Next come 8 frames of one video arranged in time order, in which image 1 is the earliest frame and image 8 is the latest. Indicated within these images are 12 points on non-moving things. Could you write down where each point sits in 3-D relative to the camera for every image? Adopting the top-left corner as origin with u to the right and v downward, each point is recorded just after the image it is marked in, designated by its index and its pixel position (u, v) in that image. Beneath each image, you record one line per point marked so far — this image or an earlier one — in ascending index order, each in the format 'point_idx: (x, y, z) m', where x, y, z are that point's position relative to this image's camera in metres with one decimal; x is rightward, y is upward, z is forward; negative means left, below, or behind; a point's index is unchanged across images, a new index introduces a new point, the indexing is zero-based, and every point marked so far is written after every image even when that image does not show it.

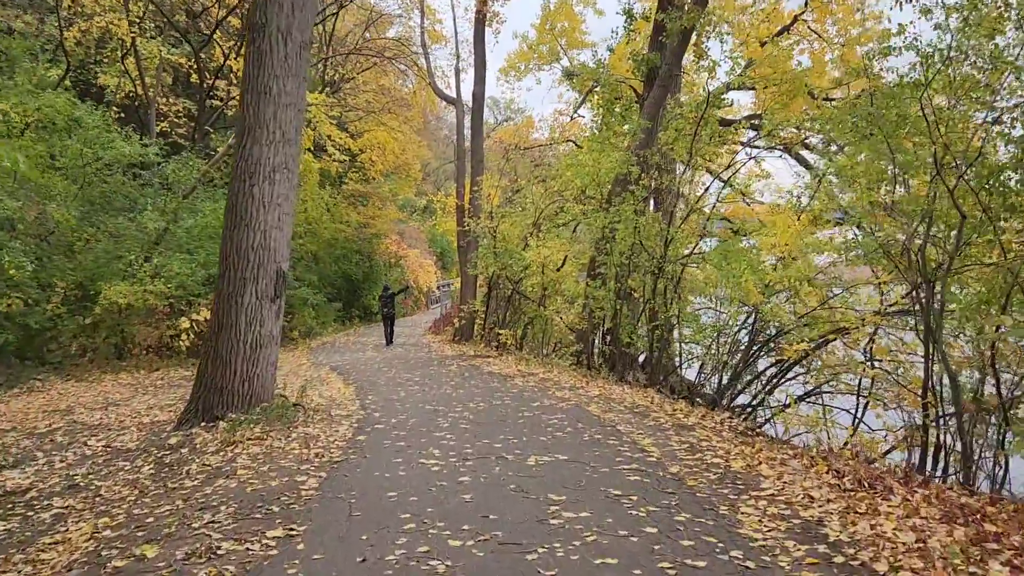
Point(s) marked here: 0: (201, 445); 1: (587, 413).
0: (-2.5, -1.3, +6.5) m
1: (+0.7, -1.2, +7.7) m
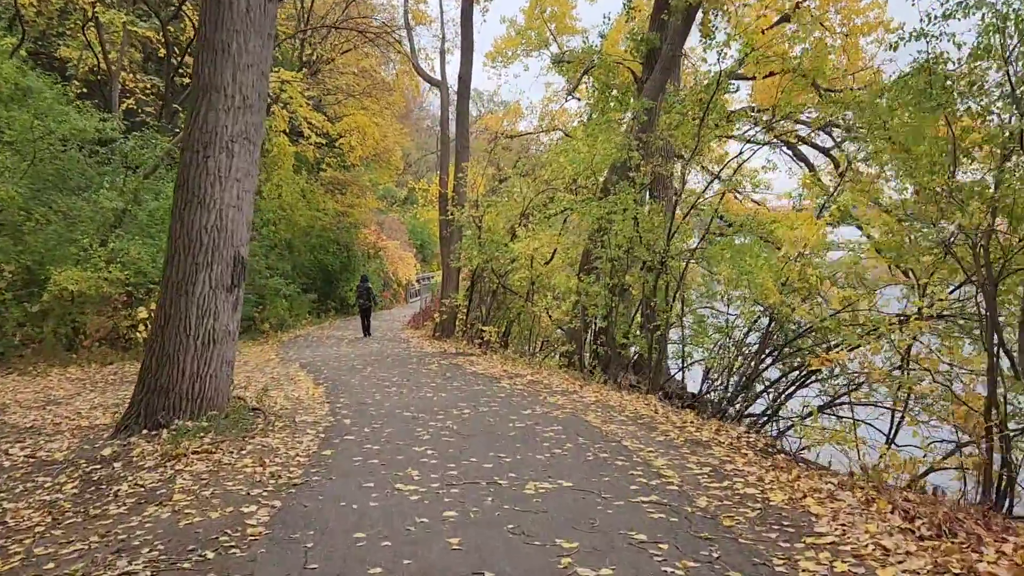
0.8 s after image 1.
0: (-2.6, -1.2, +5.5) m
1: (+0.6, -1.2, +6.8) m
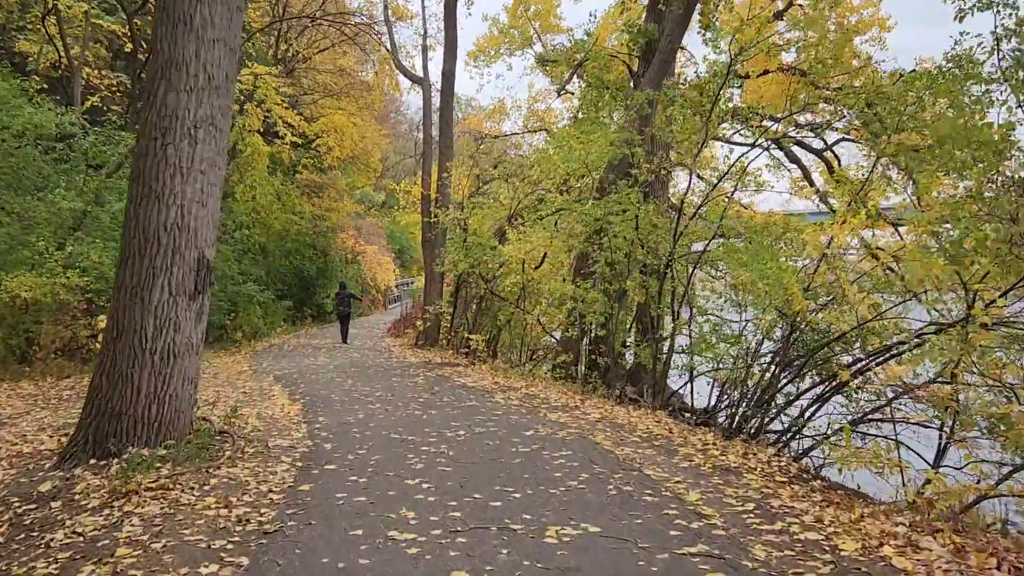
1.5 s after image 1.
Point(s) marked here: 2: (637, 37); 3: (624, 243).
0: (-2.5, -1.2, +4.7) m
1: (+0.7, -1.2, +6.0) m
2: (+1.8, +3.7, +11.8) m
3: (+1.4, +0.5, +9.8) m
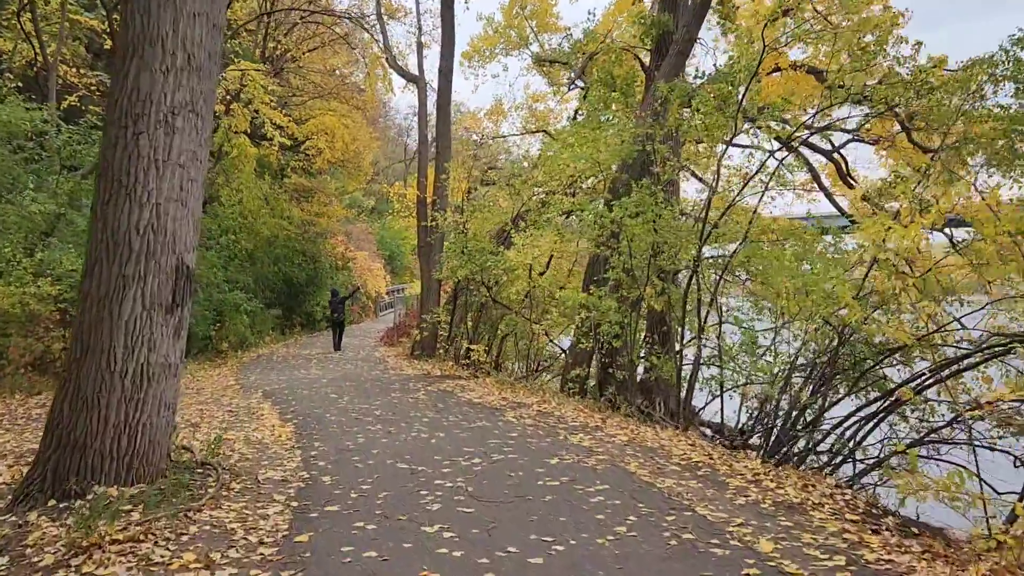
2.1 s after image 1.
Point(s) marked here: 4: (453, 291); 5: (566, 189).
0: (-2.3, -1.3, +3.9) m
1: (+0.8, -1.3, +5.3) m
2: (+1.9, +3.6, +11.1) m
3: (+1.5, +0.5, +9.1) m
4: (-1.0, 0.0, +14.3) m
5: (+0.8, +1.5, +12.2) m
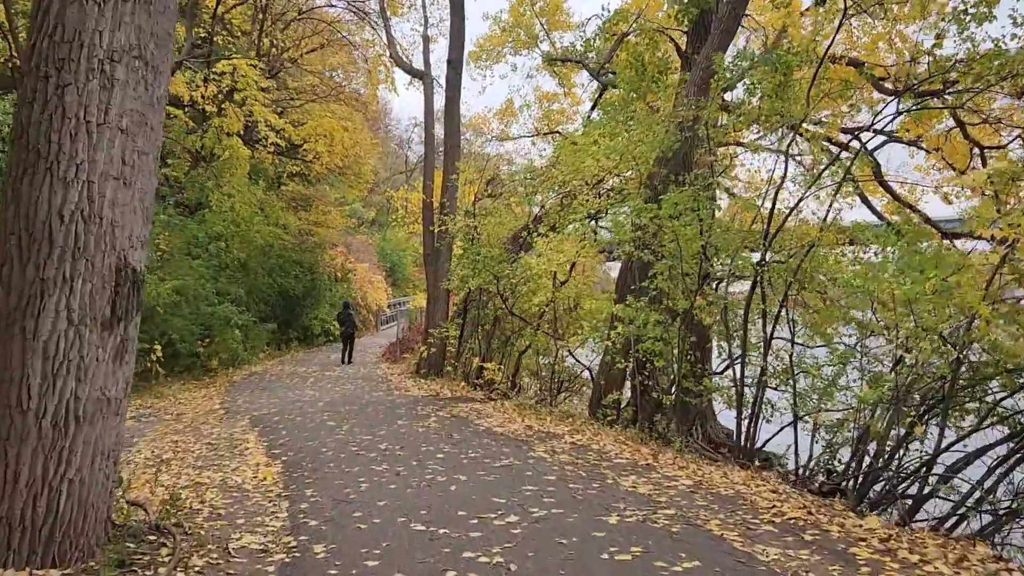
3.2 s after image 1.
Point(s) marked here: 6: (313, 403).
0: (-2.1, -1.3, +2.6) m
1: (+1.1, -1.3, +4.0) m
2: (+2.1, +3.4, +9.8) m
3: (+1.7, +0.4, +7.8) m
4: (-0.8, -0.2, +13.0) m
5: (+1.1, +1.3, +10.9) m
6: (-2.6, -1.5, +10.5) m
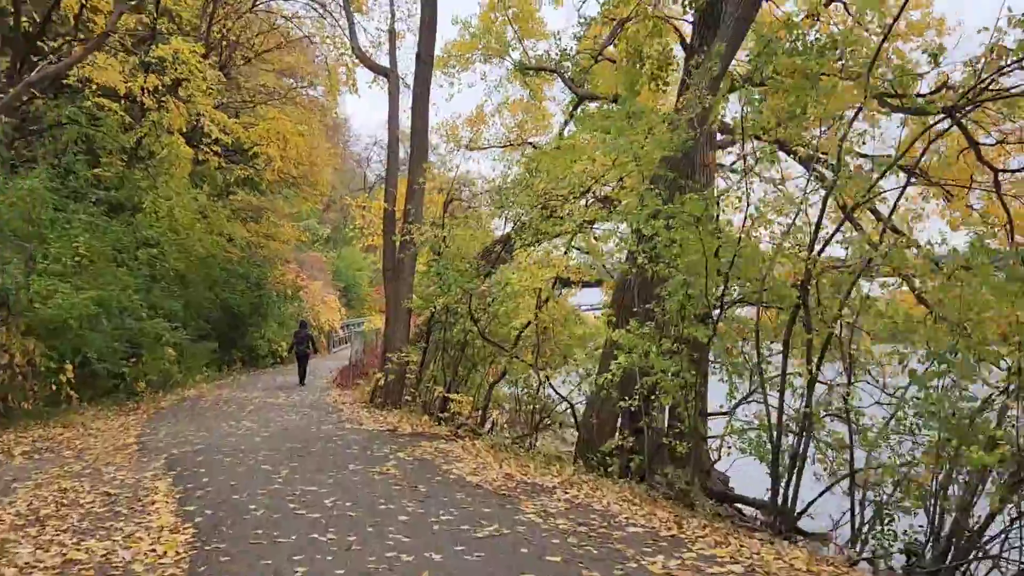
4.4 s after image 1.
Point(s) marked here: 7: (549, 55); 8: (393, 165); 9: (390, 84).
0: (-1.9, -1.2, +1.0) m
1: (+1.1, -1.4, +2.6) m
2: (+2.0, +3.2, +8.6) m
3: (+1.6, +0.2, +6.5) m
4: (-1.2, -0.5, +11.5) m
5: (+0.8, +1.1, +9.6) m
6: (-2.9, -1.6, +8.8) m
7: (+0.9, +5.5, +19.1) m
8: (-2.0, +2.1, +13.6) m
9: (-2.1, +3.6, +14.2) m
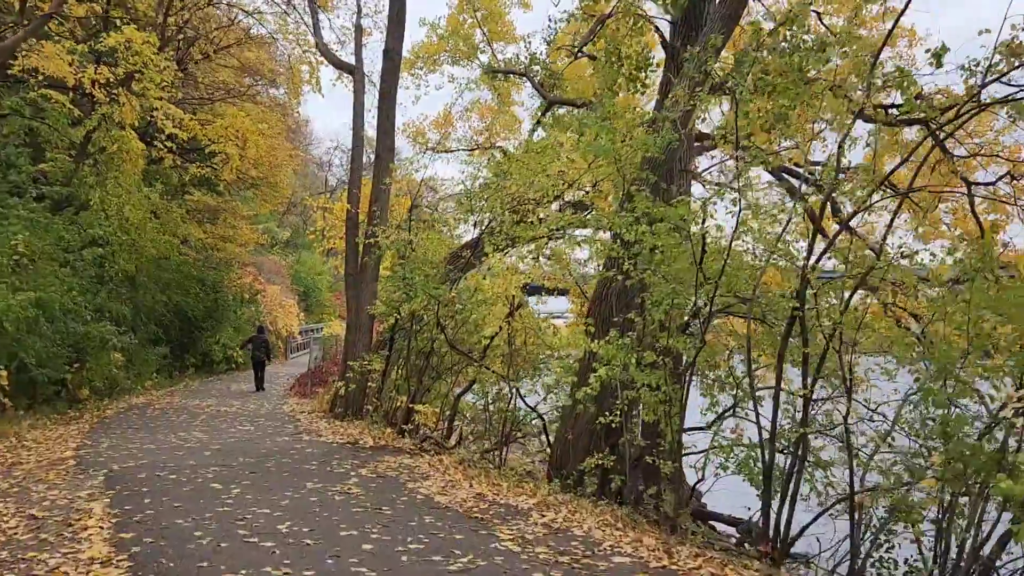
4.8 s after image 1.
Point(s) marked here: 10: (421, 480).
0: (-1.9, -1.2, +0.5) m
1: (+1.1, -1.4, +2.2) m
2: (+1.7, +3.1, +8.3) m
3: (+1.4, +0.1, +6.1) m
4: (-1.6, -0.6, +11.0) m
5: (+0.5, +1.0, +9.2) m
6: (-3.2, -1.7, +8.2) m
7: (+0.2, +5.3, +18.8) m
8: (-2.5, +2.0, +13.0) m
9: (-2.6, +3.5, +13.7) m
10: (-0.8, -1.6, +7.0) m
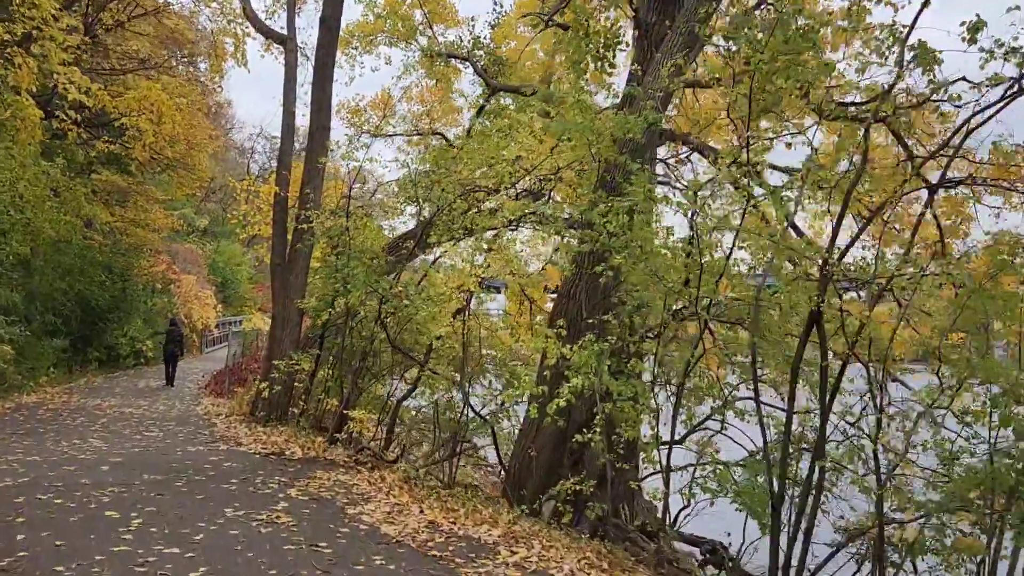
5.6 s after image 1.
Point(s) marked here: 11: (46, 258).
0: (-1.6, -1.1, -0.6) m
1: (+1.2, -1.4, +1.4) m
2: (+1.4, +3.1, +7.5) m
3: (+1.2, +0.1, +5.4) m
4: (-2.3, -0.5, +9.9) m
5: (0.0, +1.0, +8.3) m
6: (-3.6, -1.6, +7.0) m
7: (-1.1, +5.4, +17.8) m
8: (-3.3, +2.1, +11.9) m
9: (-3.5, +3.6, +12.5) m
10: (-1.1, -1.6, +6.0) m
11: (-8.8, +0.6, +15.2) m
